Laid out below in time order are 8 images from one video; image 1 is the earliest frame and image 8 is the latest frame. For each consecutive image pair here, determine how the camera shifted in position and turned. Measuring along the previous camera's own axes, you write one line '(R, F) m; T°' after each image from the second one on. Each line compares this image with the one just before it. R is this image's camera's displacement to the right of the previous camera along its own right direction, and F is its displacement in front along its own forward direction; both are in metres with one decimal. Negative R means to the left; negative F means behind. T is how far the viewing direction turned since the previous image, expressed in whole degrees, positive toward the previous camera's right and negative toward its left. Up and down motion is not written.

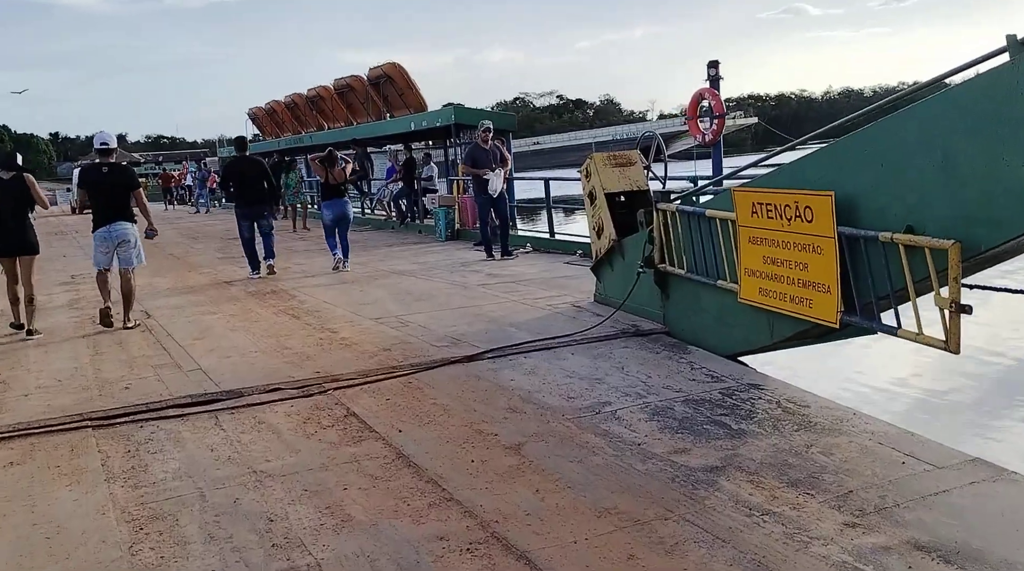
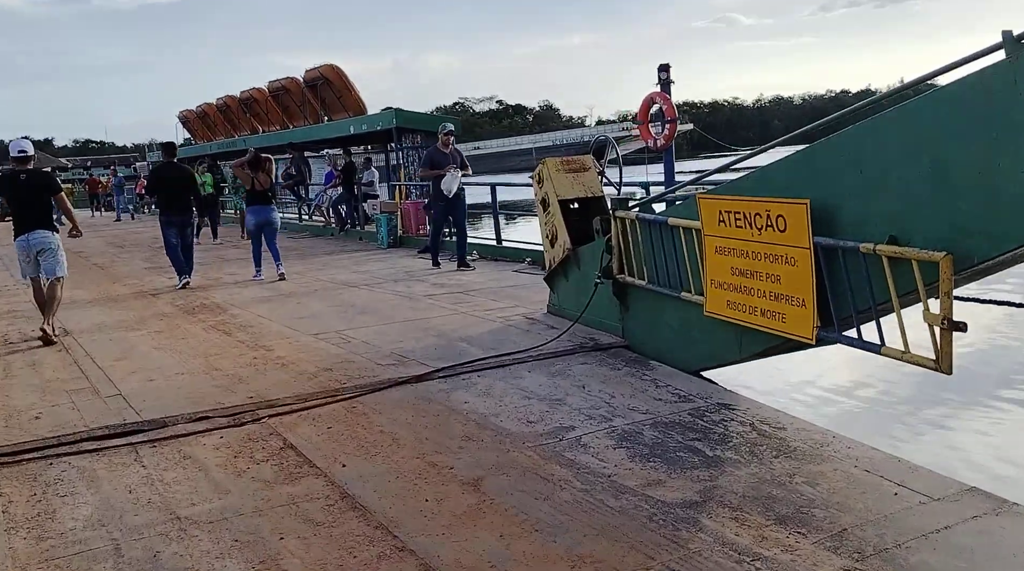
(-0.1, +0.4) m; +4°
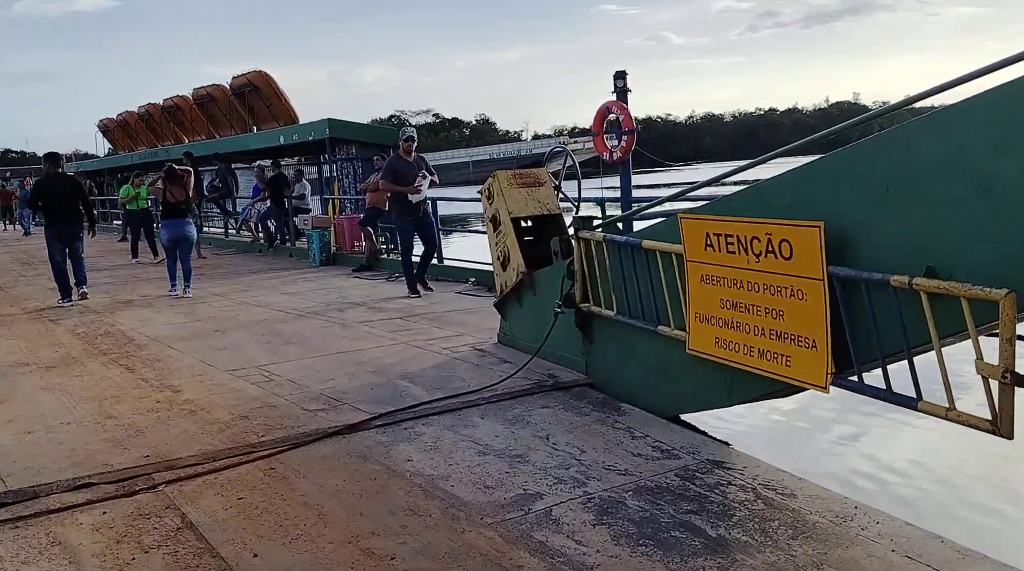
(-0.1, +0.8) m; +4°
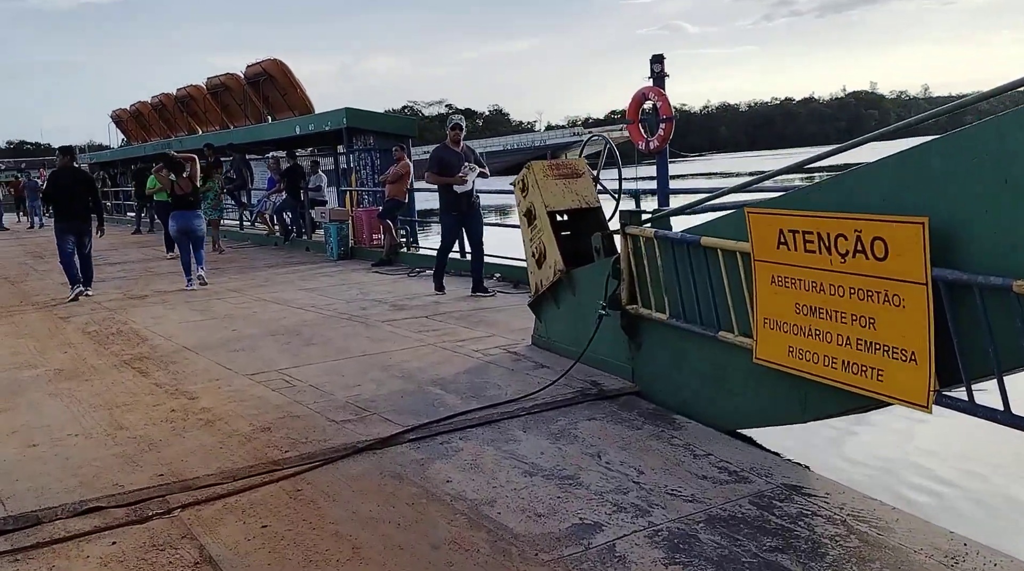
(-0.2, +0.4) m; -1°
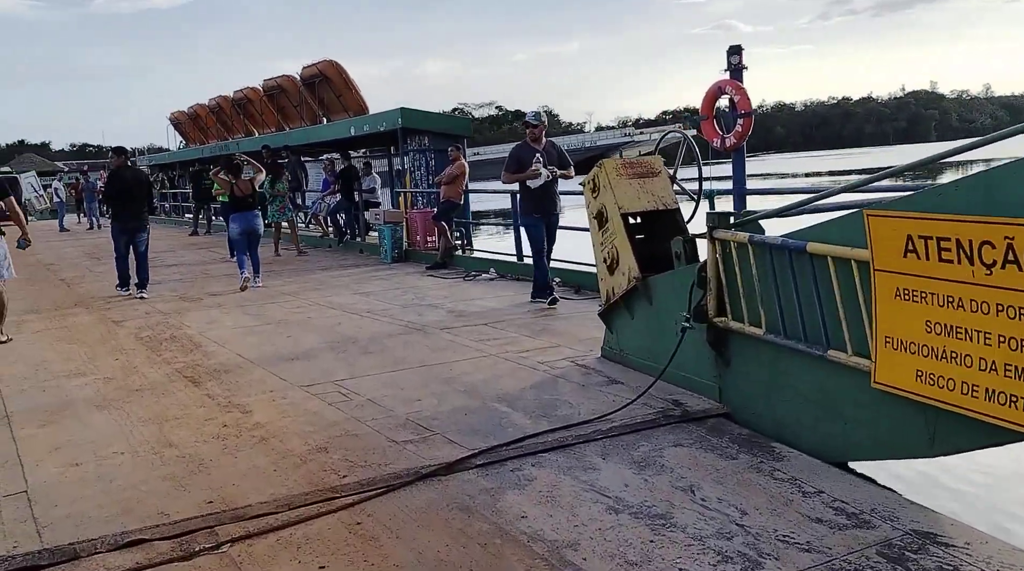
(-0.1, +0.4) m; -3°
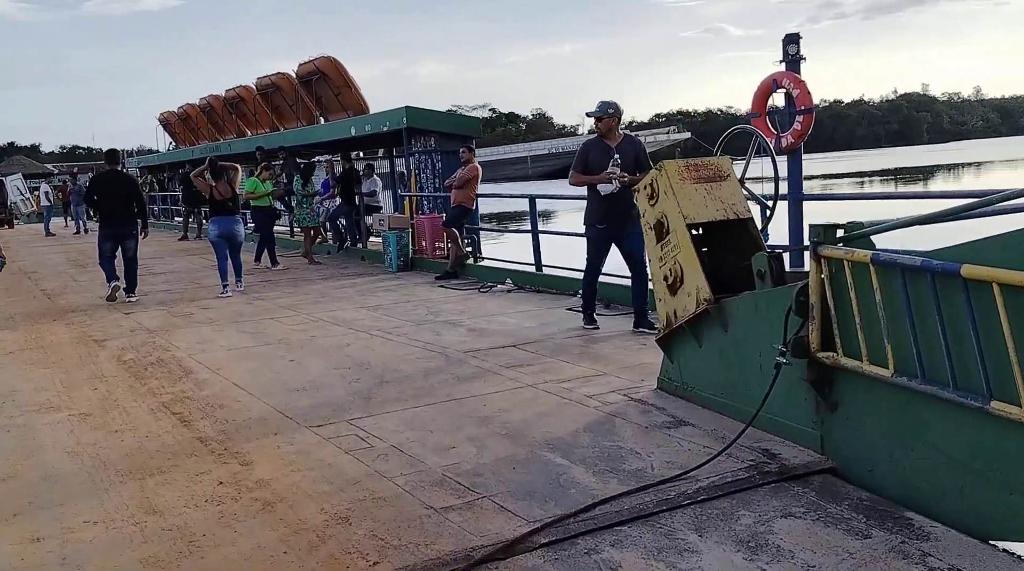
(-0.3, +0.9) m; 0°
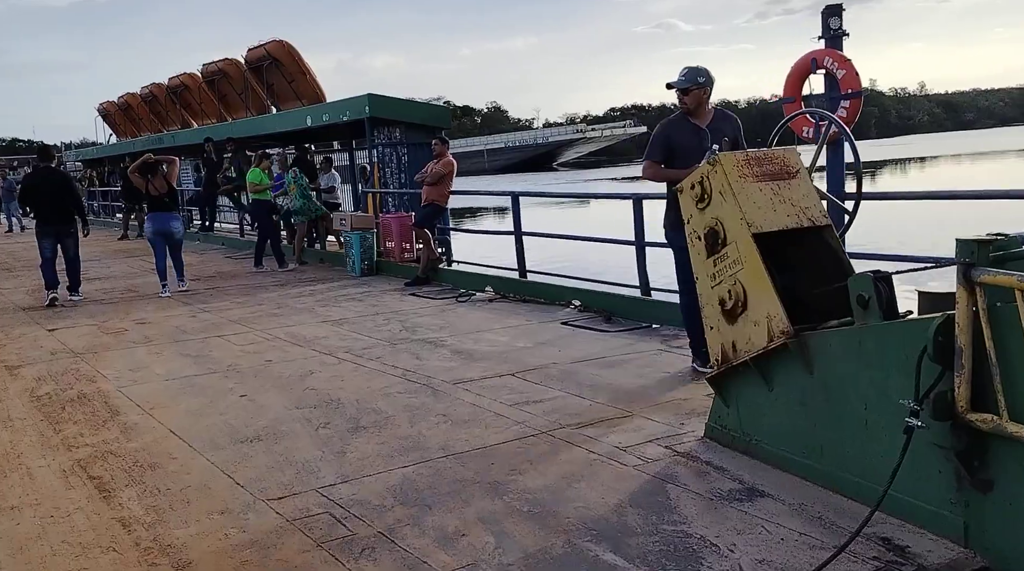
(-0.3, +1.2) m; +3°
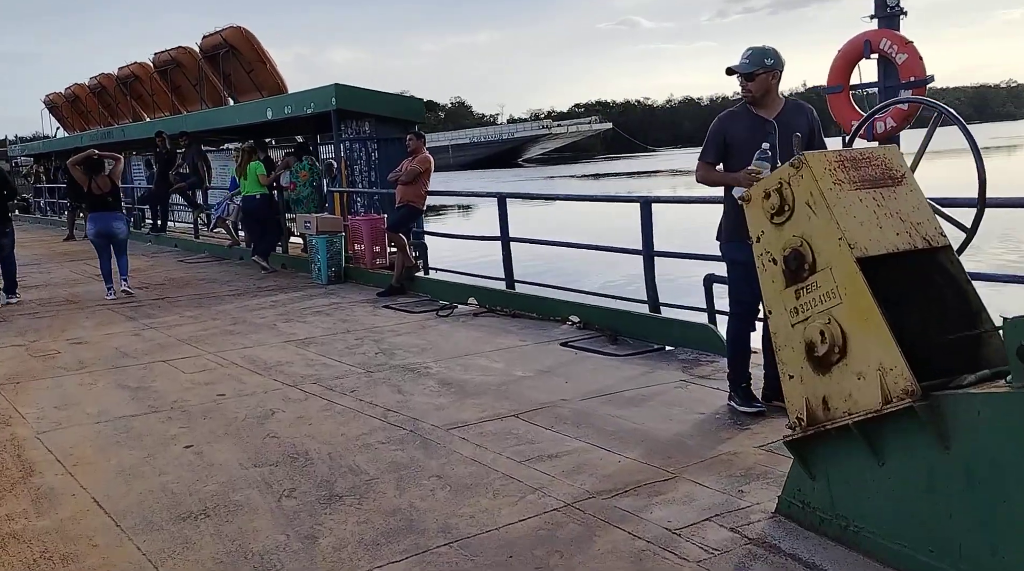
(-0.2, +1.0) m; +2°
